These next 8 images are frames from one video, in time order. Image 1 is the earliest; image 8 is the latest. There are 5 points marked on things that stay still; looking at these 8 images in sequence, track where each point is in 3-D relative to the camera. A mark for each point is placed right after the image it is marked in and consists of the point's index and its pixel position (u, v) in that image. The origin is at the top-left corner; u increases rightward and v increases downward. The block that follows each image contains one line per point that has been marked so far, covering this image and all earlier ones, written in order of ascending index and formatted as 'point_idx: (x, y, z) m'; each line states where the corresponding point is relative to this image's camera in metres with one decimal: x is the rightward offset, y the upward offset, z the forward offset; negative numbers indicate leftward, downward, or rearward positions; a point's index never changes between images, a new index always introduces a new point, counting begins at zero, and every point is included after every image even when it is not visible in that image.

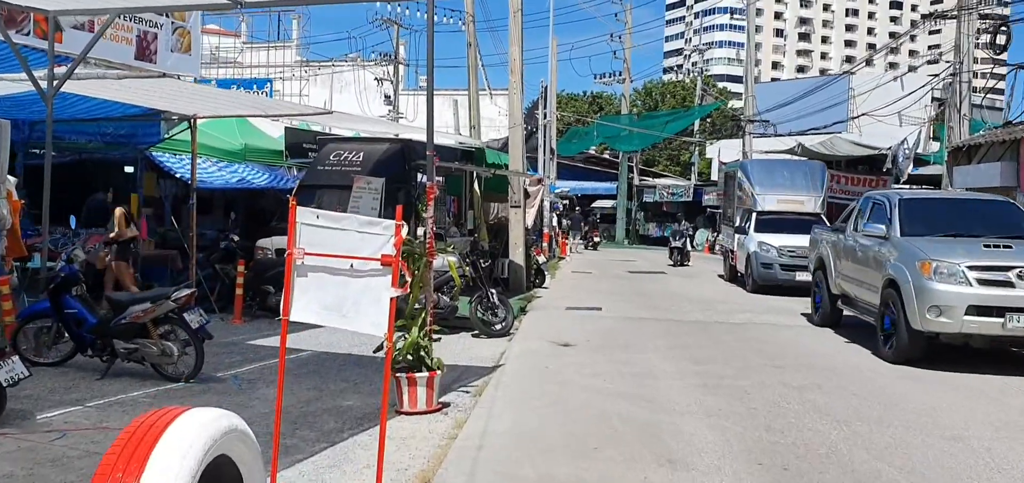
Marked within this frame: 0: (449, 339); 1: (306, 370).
0: (-0.8, -1.2, +11.4) m
1: (-2.0, -1.3, +8.9) m
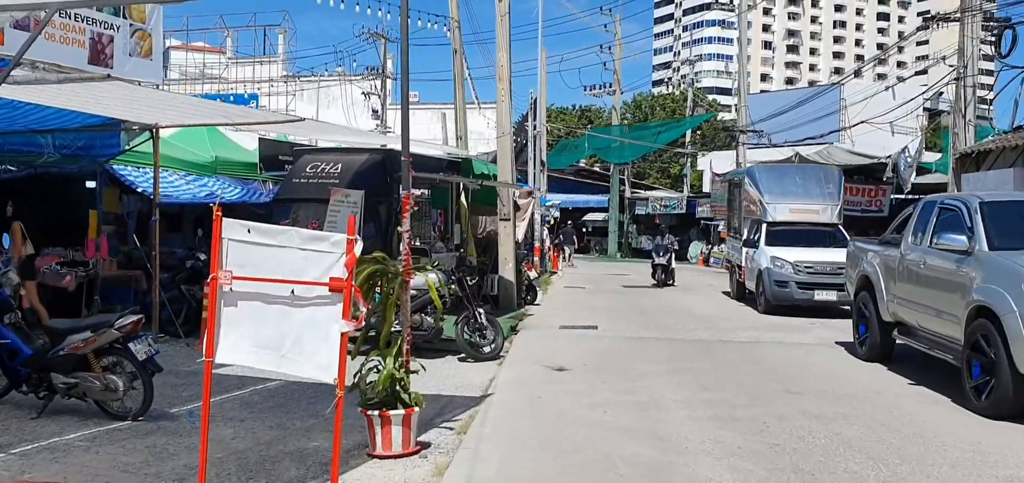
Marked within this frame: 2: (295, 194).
0: (-0.9, -1.4, +10.5) m
1: (-2.1, -1.4, +7.9) m
2: (-3.1, +0.7, +12.9) m
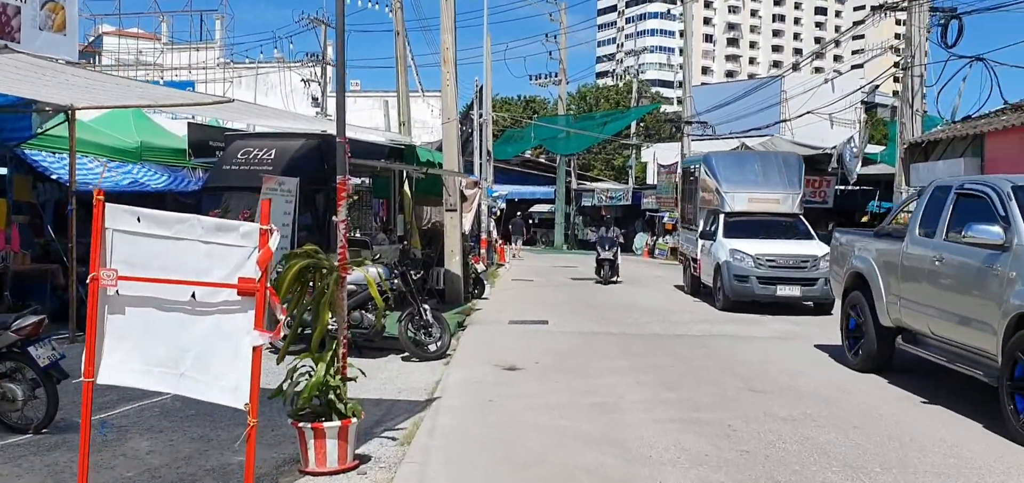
0: (-1.5, -1.3, +9.8) m
1: (-2.5, -1.4, +7.2) m
2: (-3.8, +0.8, +12.1) m
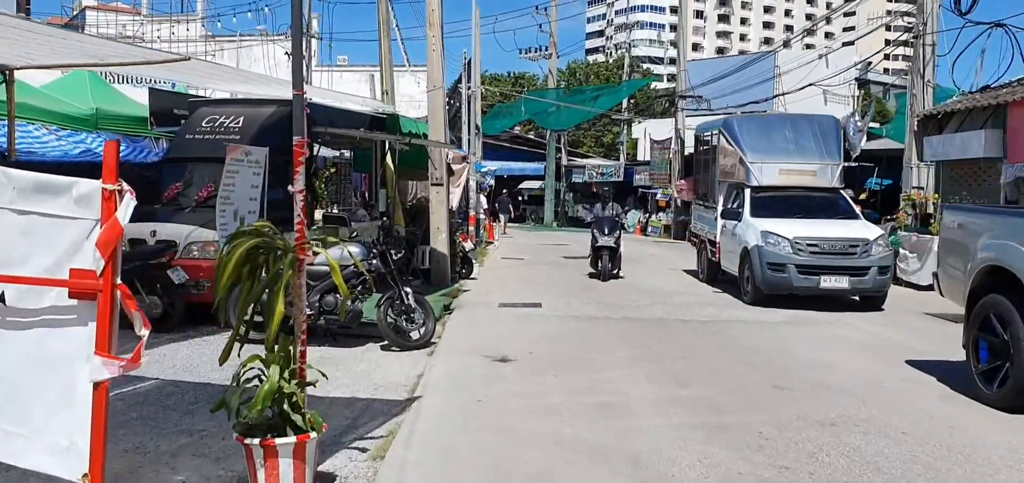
0: (-1.6, -1.1, +8.8) m
1: (-2.6, -1.2, +6.2) m
2: (-4.0, +1.1, +11.0) m
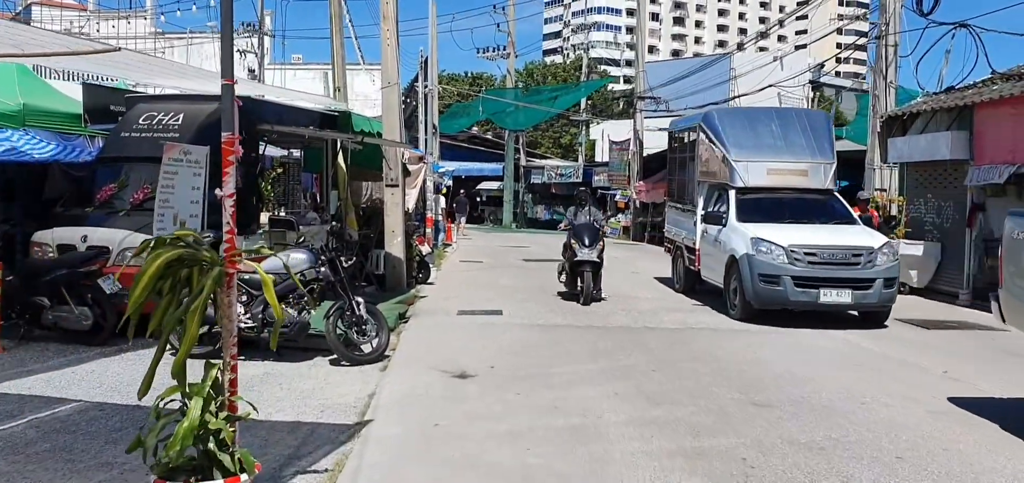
0: (-1.9, -1.2, +8.2) m
1: (-2.8, -1.2, +5.5) m
2: (-4.4, +1.0, +10.3) m
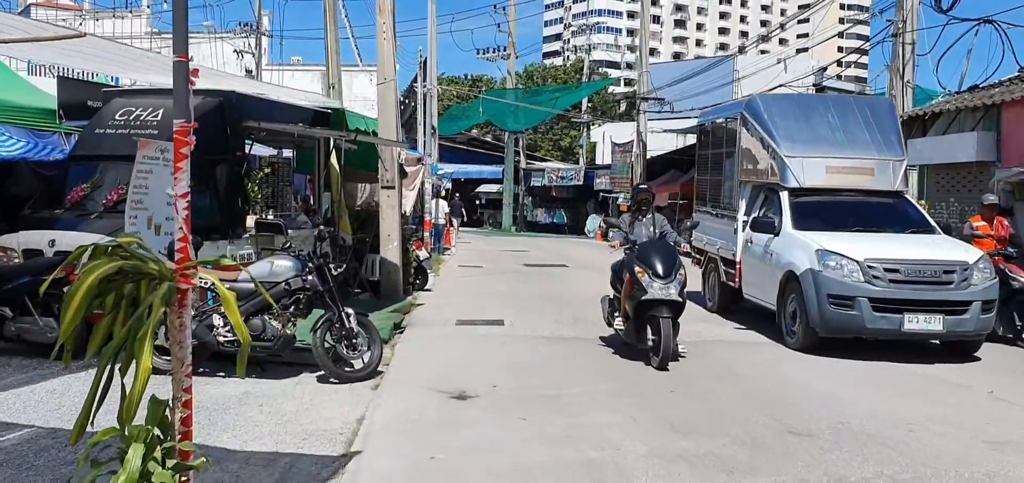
0: (-1.9, -1.2, +7.4) m
1: (-2.8, -1.3, +4.8) m
2: (-4.4, +1.0, +9.5) m
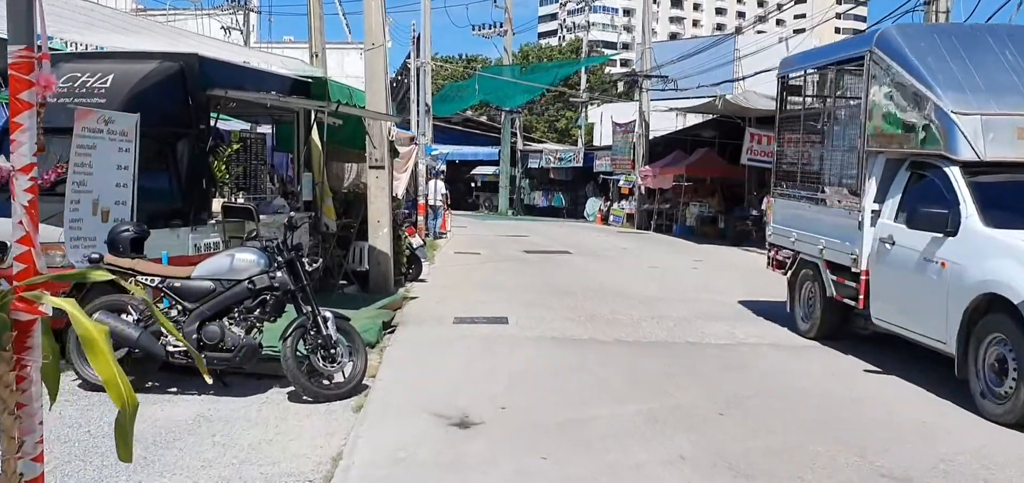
0: (-1.8, -1.1, +6.1) m
1: (-2.7, -1.3, +3.4) m
2: (-4.3, +1.1, +8.2) m
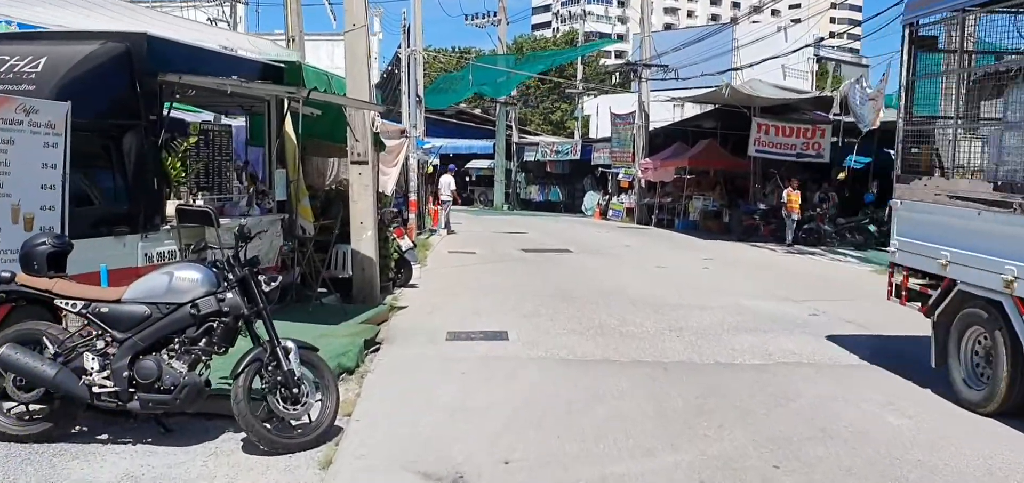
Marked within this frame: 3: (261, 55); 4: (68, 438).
0: (-1.8, -1.2, +4.9) m
1: (-2.6, -1.4, +2.2) m
2: (-4.3, +1.0, +6.9) m
3: (-2.8, +2.1, +9.9) m
4: (-2.7, -1.2, +5.4) m
